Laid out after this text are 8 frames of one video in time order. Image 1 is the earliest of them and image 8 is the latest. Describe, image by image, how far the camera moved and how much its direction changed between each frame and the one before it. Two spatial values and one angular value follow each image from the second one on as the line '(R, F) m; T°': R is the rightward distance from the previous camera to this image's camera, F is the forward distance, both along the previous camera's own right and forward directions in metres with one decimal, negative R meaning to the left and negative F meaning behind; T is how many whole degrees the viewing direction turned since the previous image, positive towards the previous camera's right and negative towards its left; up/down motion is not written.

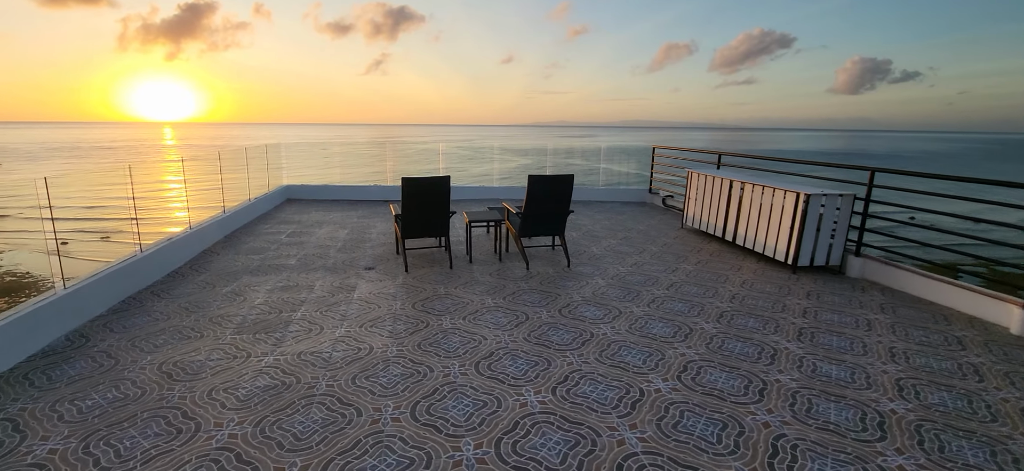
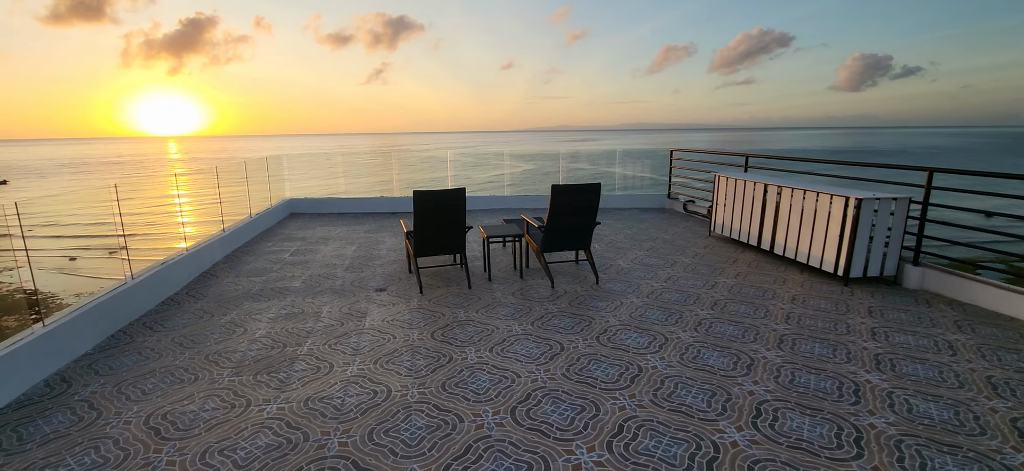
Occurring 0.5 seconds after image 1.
(-0.1, +0.2) m; 0°
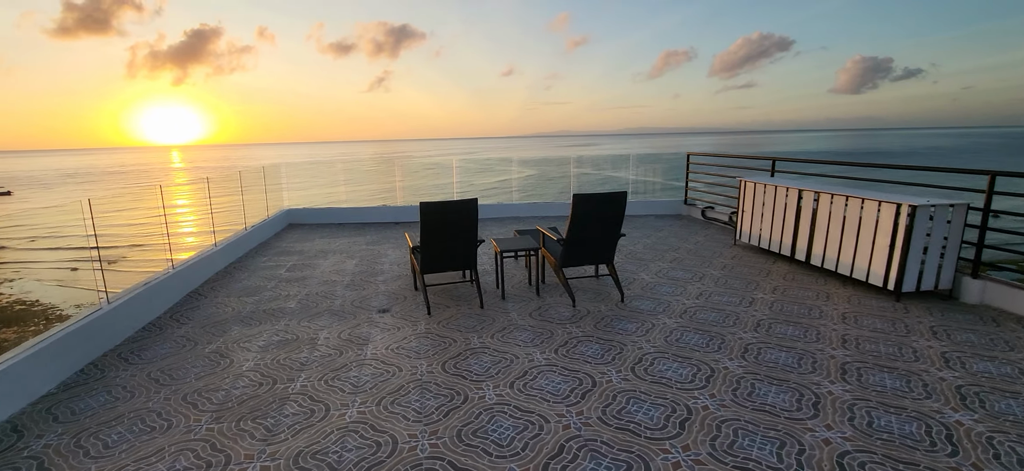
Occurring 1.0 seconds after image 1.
(0.0, +0.2) m; 0°
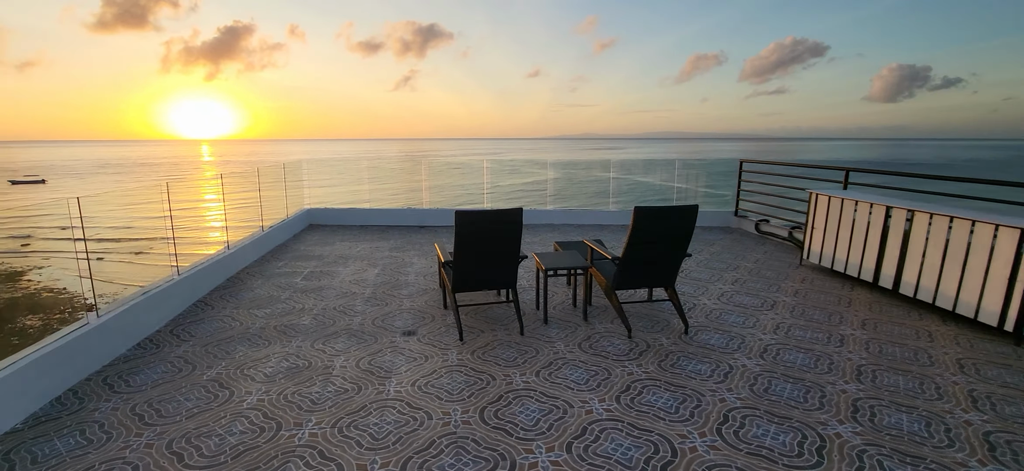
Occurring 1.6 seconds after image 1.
(-0.1, +0.2) m; -2°
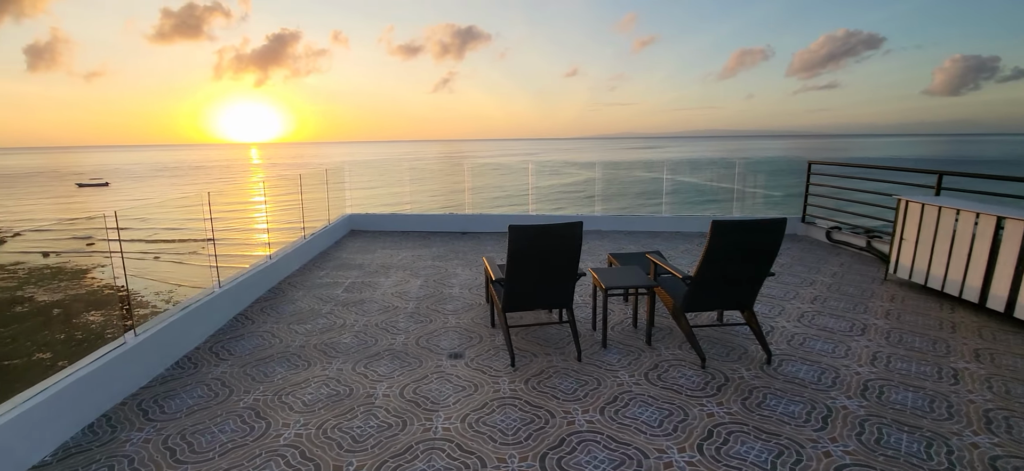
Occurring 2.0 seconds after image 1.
(-0.1, +0.1) m; -4°
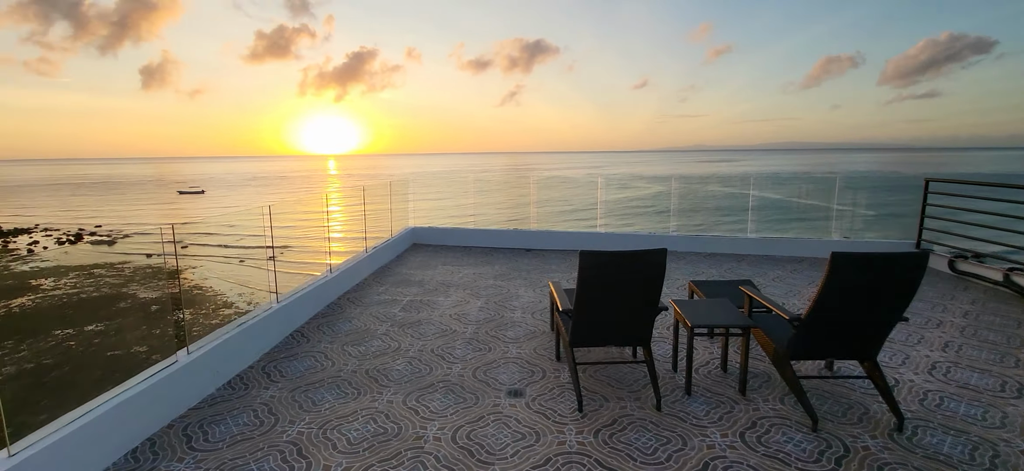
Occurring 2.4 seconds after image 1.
(0.0, +0.2) m; -7°
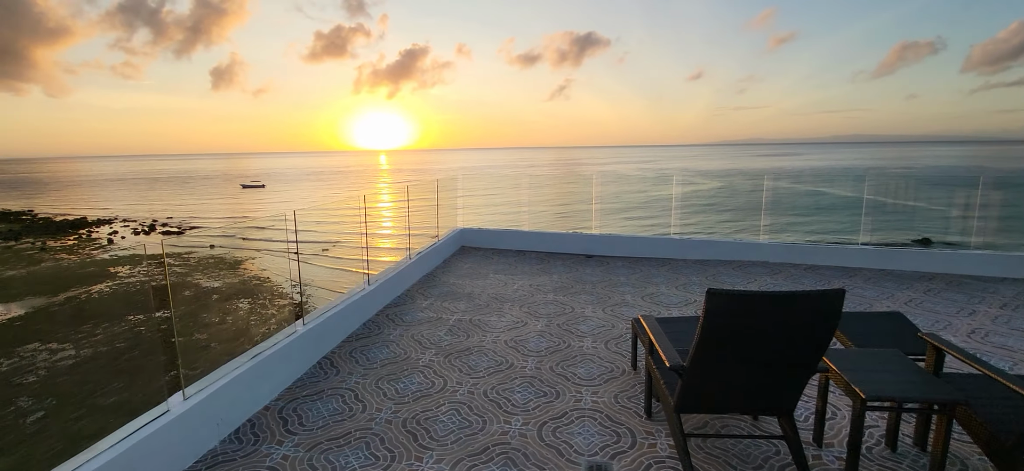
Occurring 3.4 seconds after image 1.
(-0.1, +0.3) m; -5°
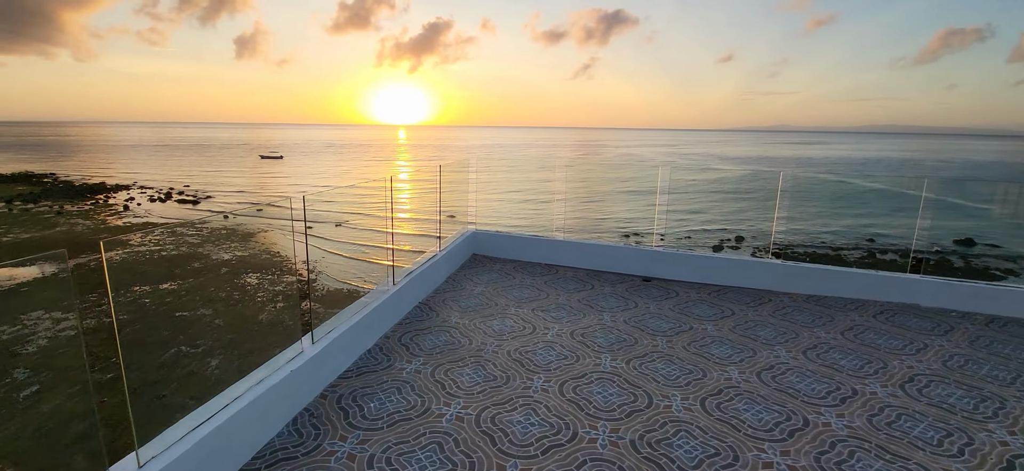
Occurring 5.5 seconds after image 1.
(-0.1, +0.8) m; -2°
